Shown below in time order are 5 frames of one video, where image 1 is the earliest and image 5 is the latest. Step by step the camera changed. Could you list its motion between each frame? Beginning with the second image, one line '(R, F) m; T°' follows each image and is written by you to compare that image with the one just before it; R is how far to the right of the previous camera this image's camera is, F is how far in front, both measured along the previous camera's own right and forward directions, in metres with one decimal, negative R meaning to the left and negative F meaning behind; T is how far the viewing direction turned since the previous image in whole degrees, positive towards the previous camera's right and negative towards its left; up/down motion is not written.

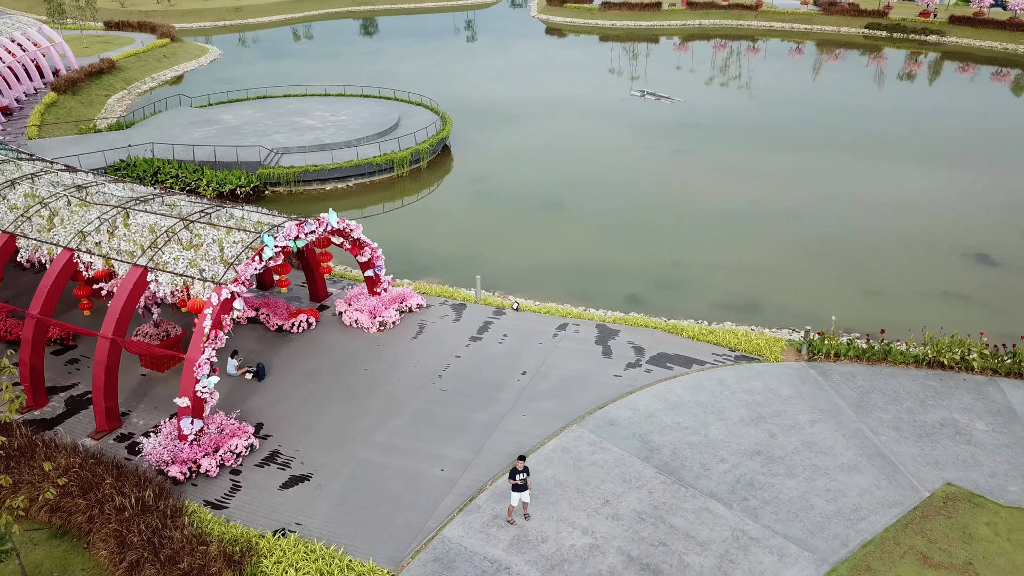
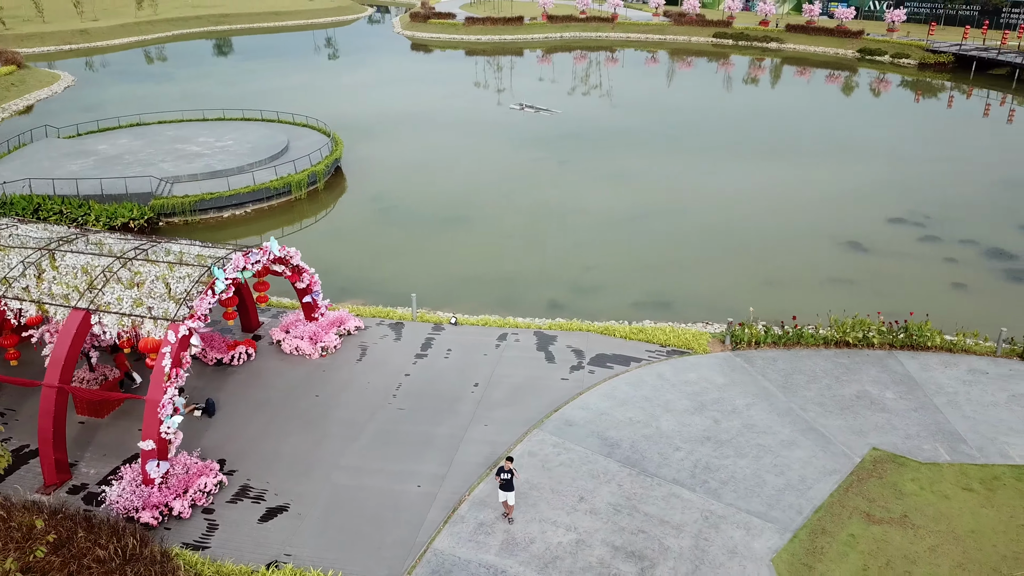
(-1.4, -0.4) m; +9°
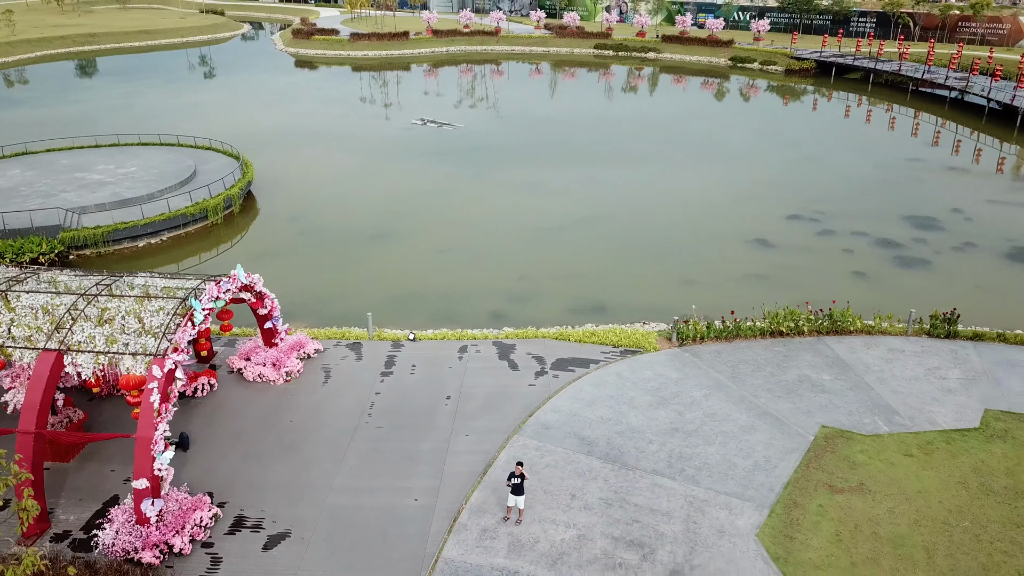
(-1.5, -0.4) m; +8°
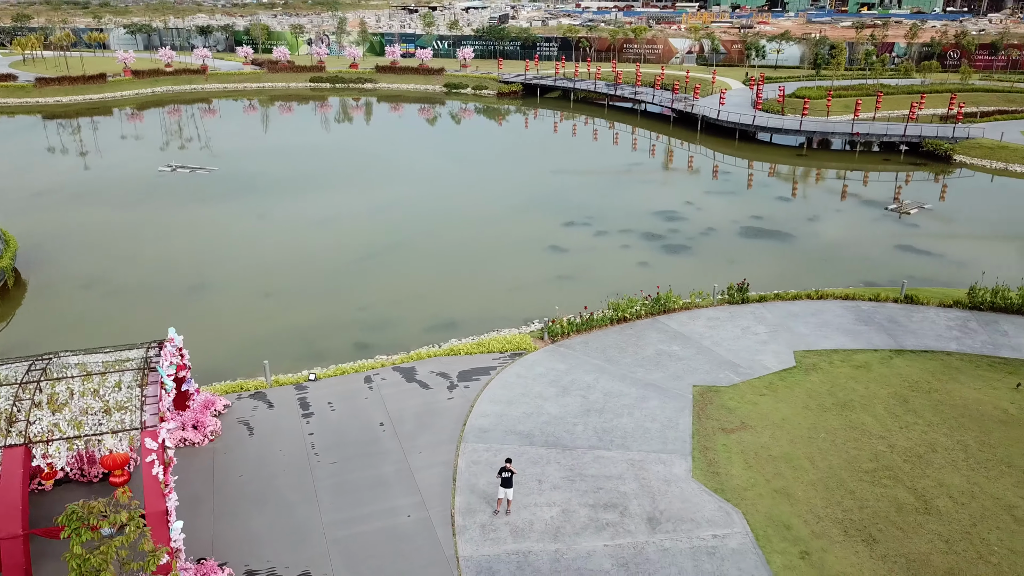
(-4.0, -0.8) m; +21°
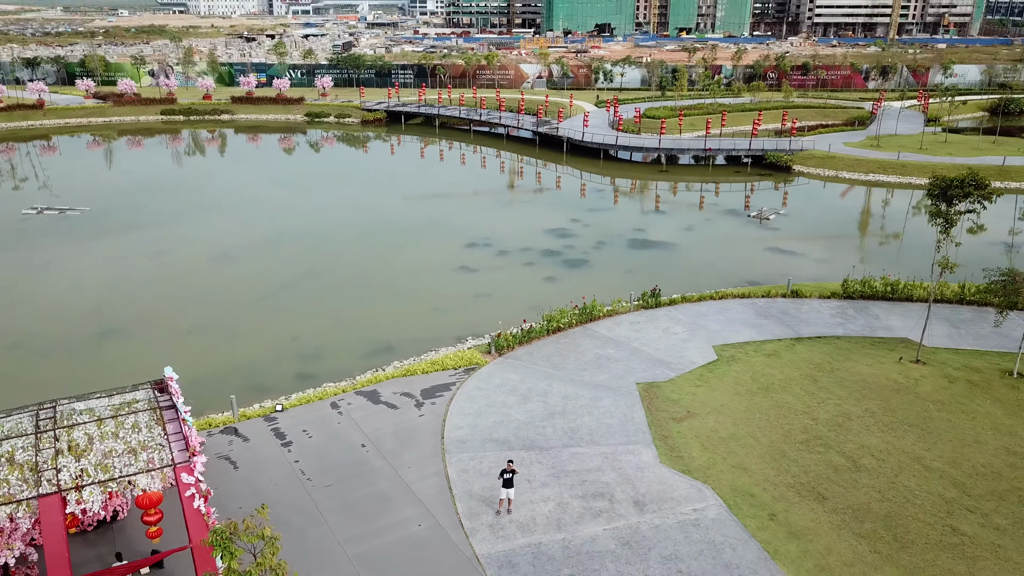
(-2.4, -0.9) m; +11°
